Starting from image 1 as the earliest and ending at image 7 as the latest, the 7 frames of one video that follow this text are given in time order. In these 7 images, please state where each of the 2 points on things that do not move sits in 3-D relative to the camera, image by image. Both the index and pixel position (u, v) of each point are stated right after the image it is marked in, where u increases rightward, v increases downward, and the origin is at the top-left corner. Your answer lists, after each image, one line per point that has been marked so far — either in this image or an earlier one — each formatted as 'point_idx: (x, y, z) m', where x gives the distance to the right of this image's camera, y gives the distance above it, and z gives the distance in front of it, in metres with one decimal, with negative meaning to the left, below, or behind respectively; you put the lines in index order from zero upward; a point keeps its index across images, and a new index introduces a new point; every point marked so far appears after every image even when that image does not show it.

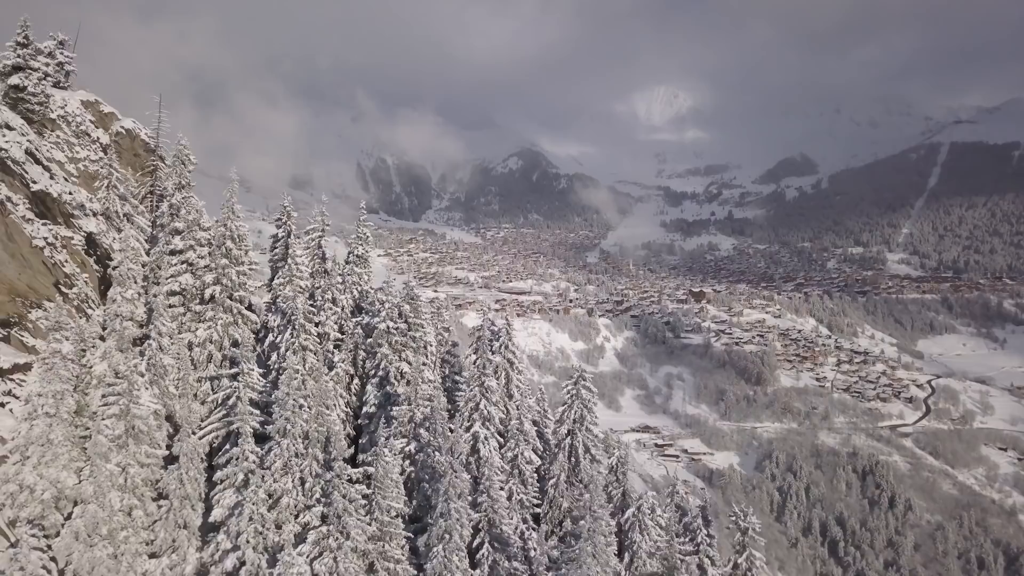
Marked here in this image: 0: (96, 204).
0: (-13.4, +2.7, +16.6) m
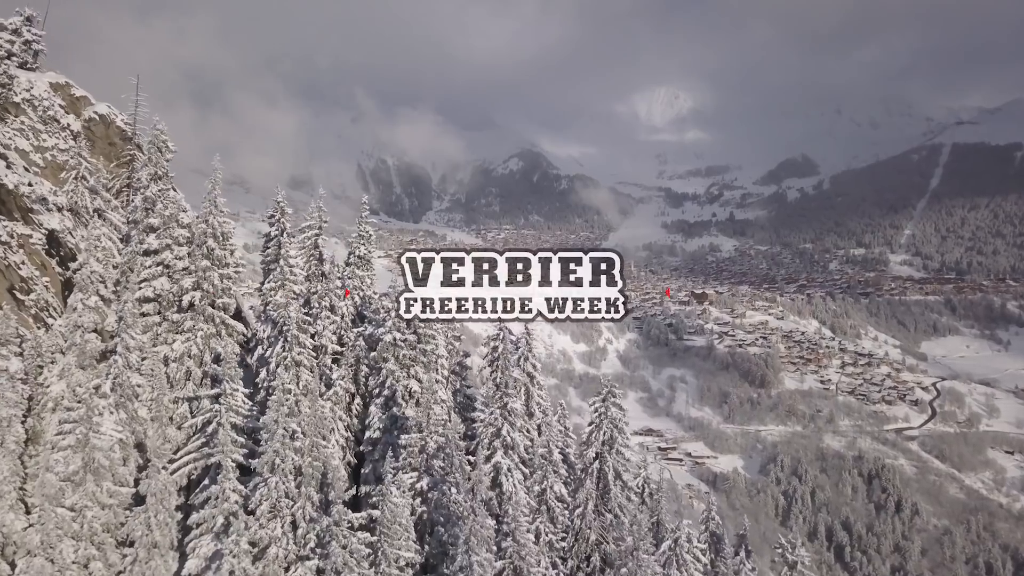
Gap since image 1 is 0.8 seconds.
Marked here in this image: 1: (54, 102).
0: (-12.9, +2.6, +15.0) m
1: (-14.3, +5.8, +16.2) m
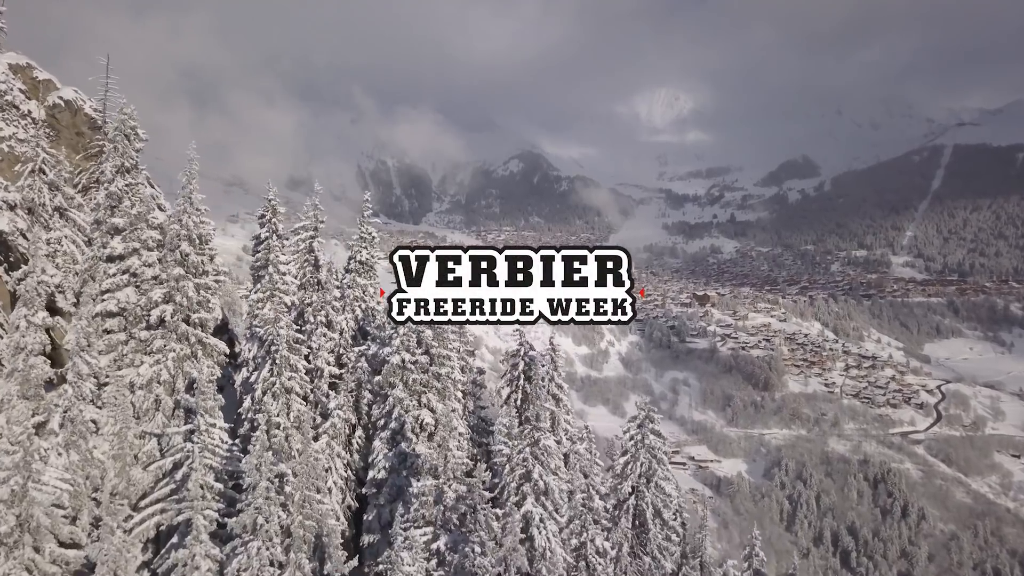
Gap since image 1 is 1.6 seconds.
0: (-12.4, +2.4, +13.3) m
1: (-13.8, +5.6, +14.5) m
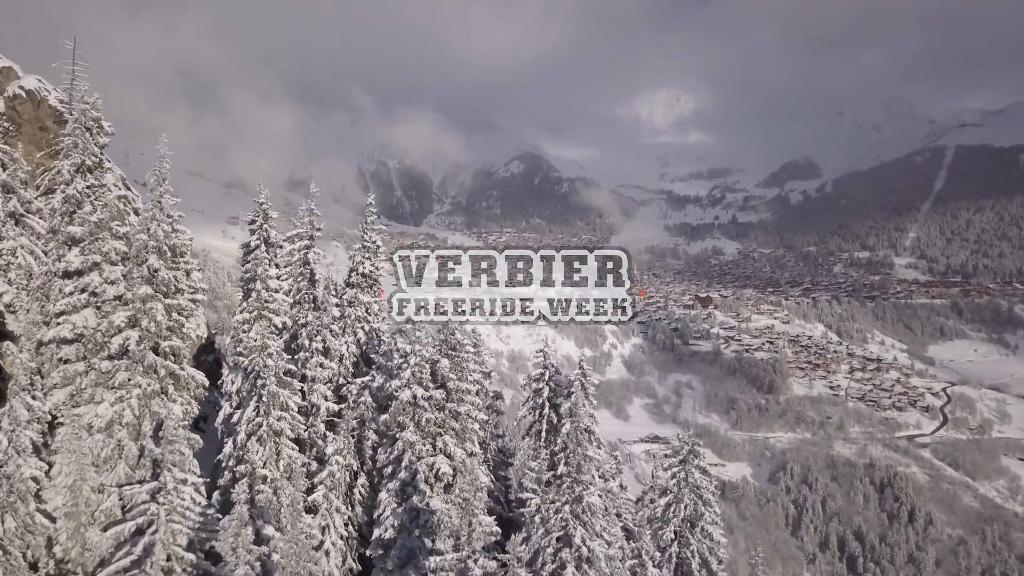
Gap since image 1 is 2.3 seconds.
0: (-11.9, +2.0, +11.9) m
1: (-13.4, +5.3, +13.1) m
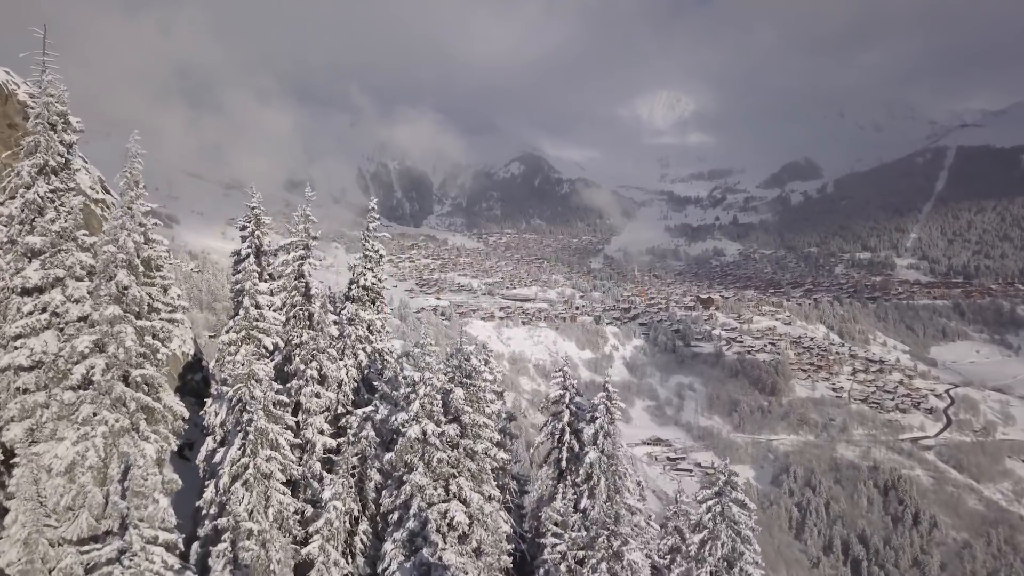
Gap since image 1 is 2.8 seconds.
0: (-11.6, +1.8, +10.9) m
1: (-13.1, +5.0, +12.2) m
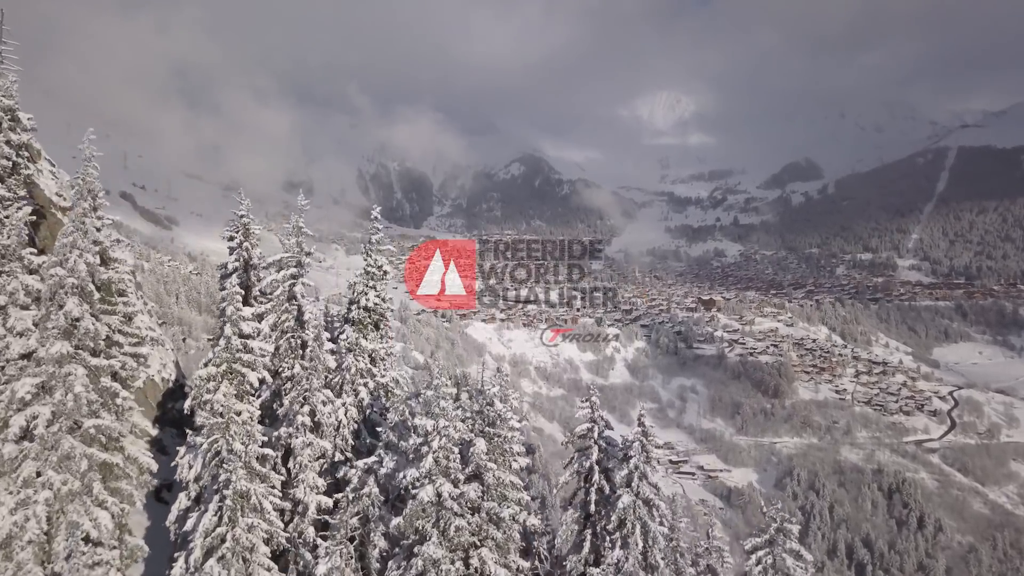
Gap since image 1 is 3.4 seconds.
0: (-11.2, +1.5, +9.8) m
1: (-12.7, +4.7, +11.1) m
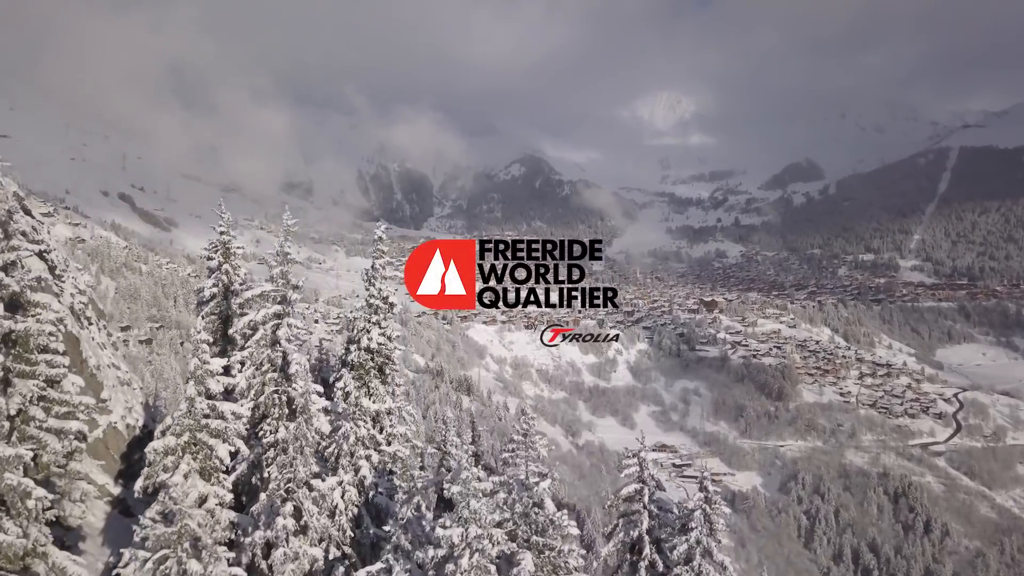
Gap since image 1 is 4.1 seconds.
0: (-10.8, +1.0, +8.3) m
1: (-12.3, +4.2, +9.6) m
